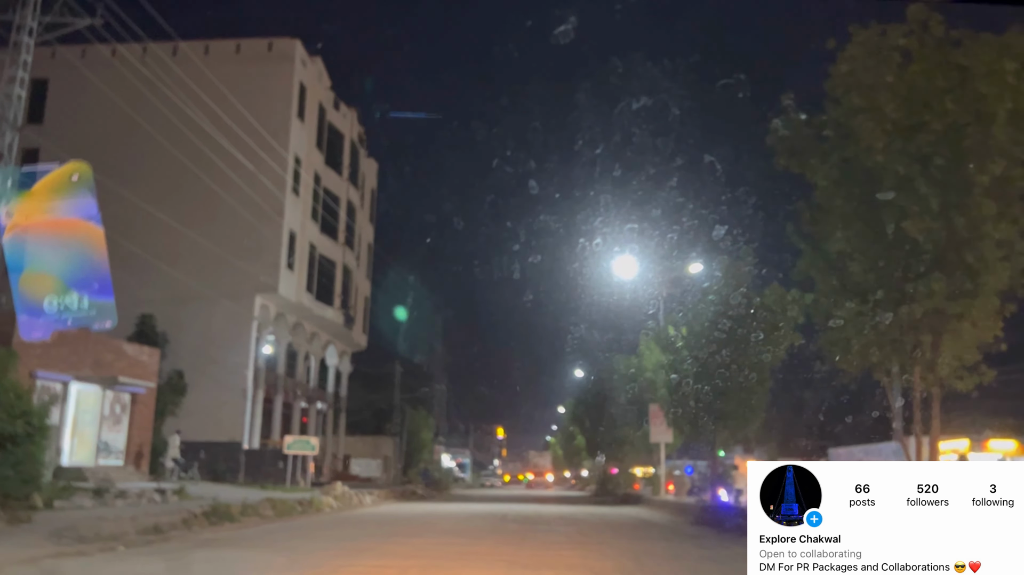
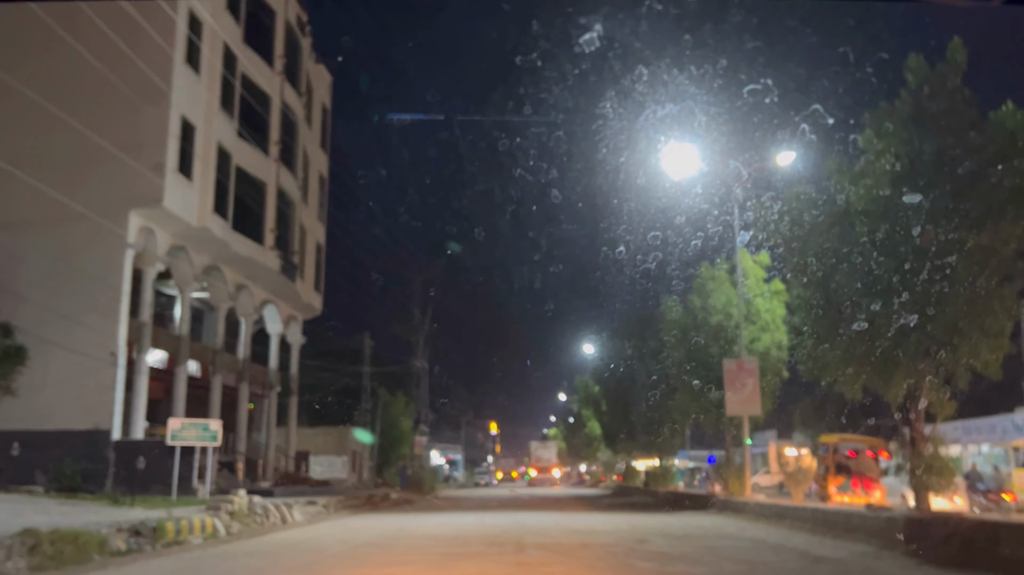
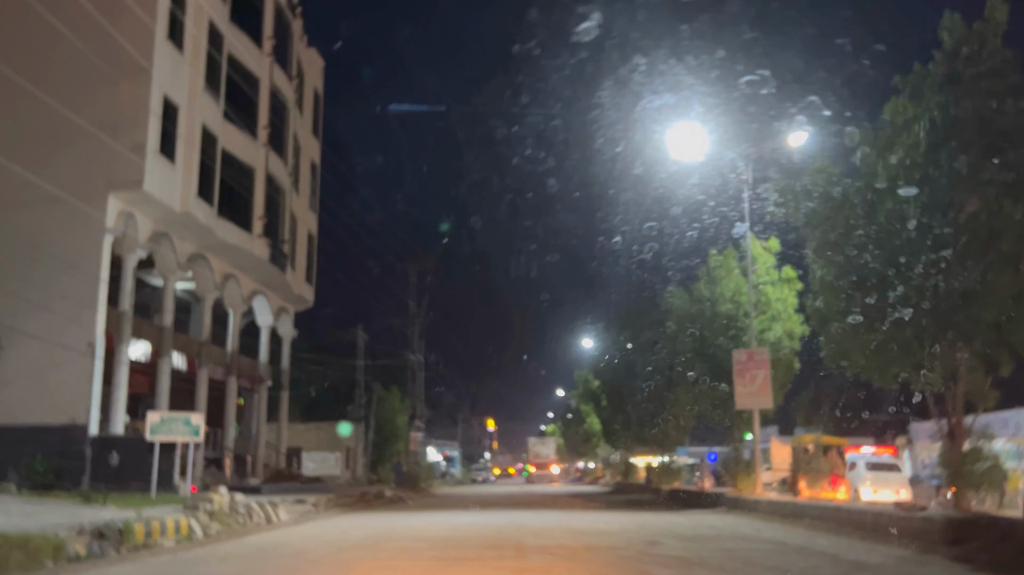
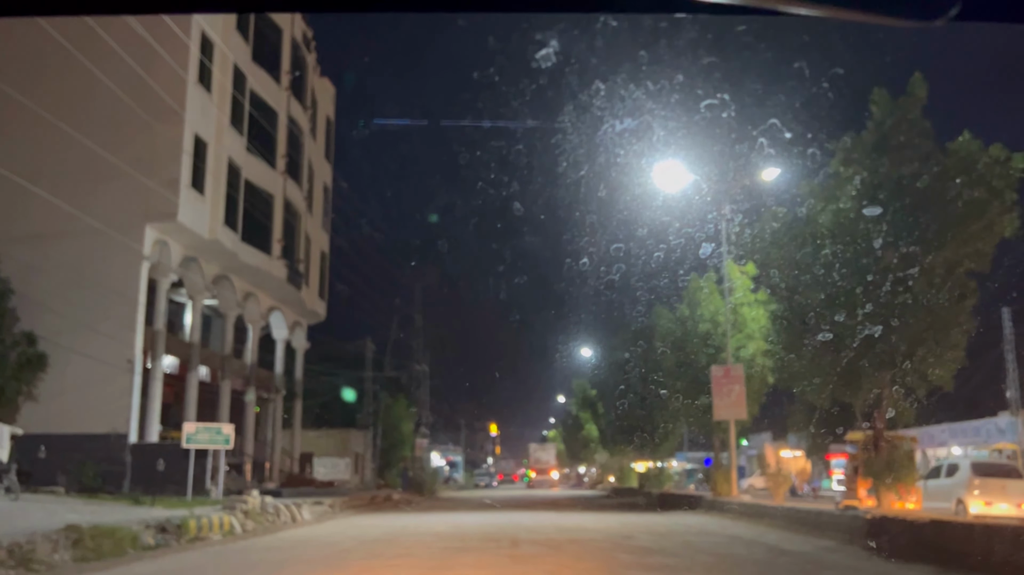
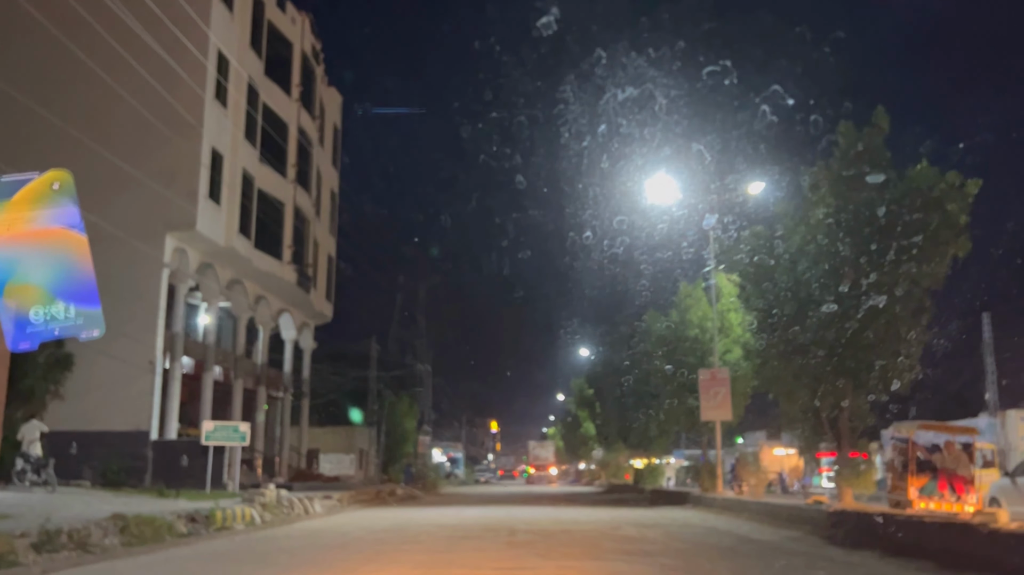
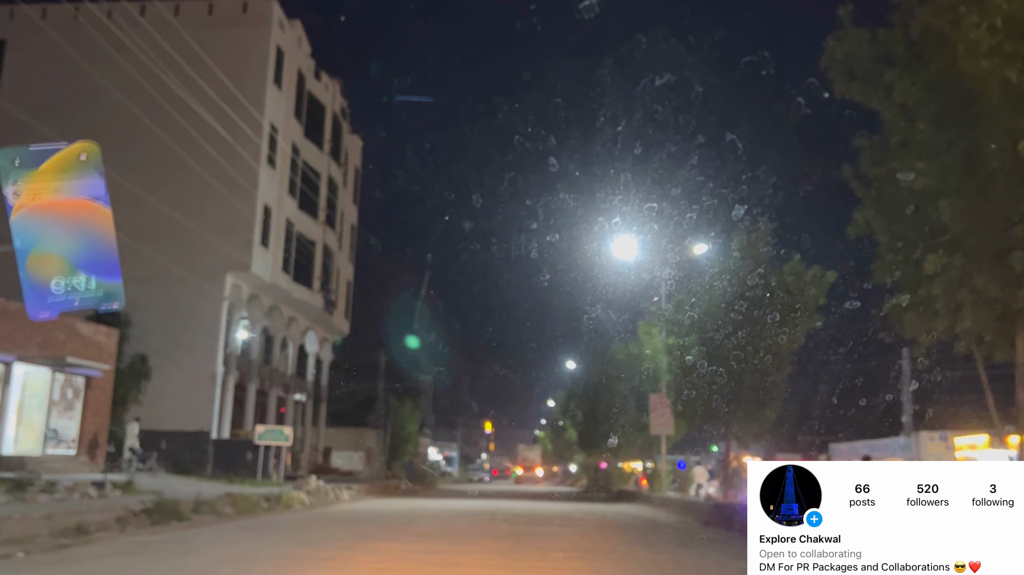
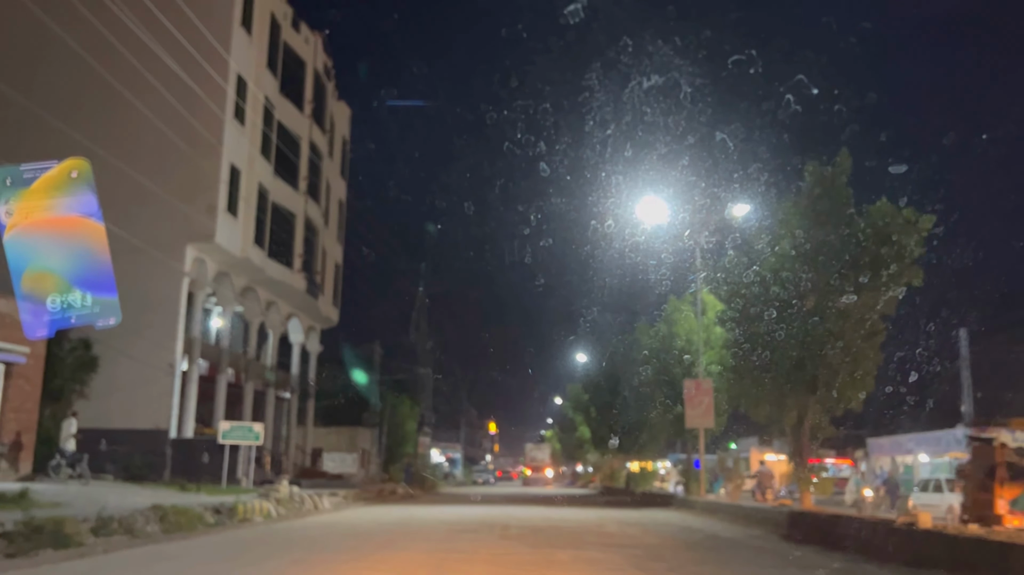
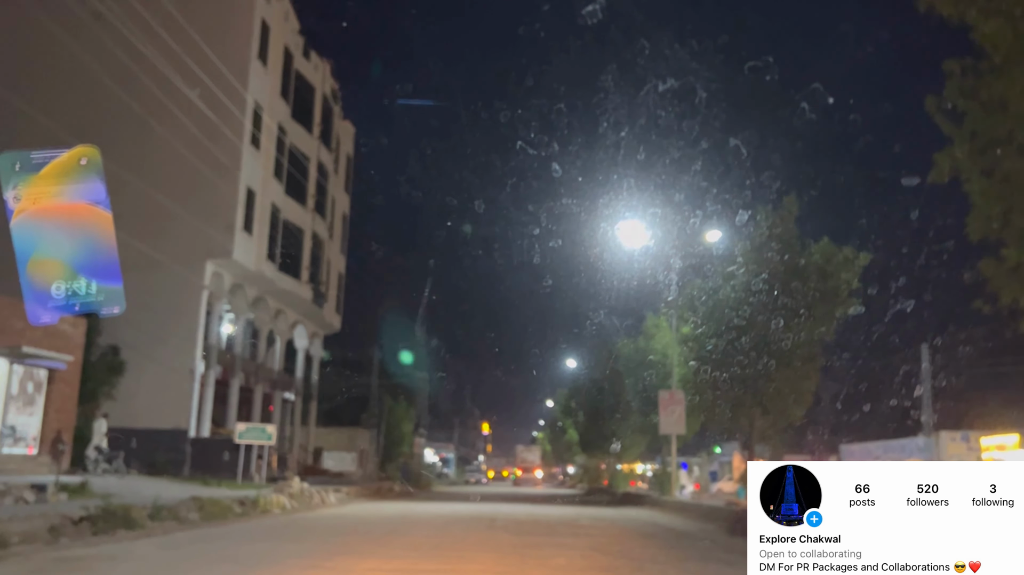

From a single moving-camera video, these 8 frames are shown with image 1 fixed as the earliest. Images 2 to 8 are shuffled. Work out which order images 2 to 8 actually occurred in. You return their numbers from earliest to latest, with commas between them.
6, 8, 7, 5, 4, 2, 3
